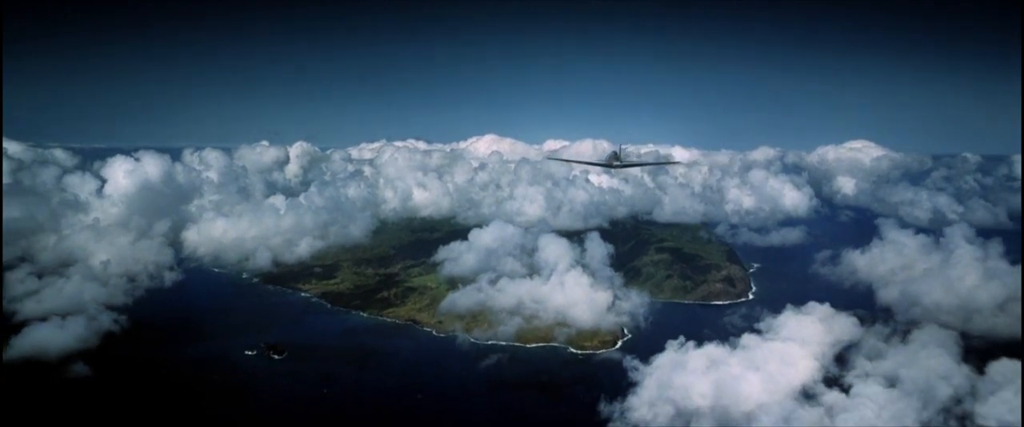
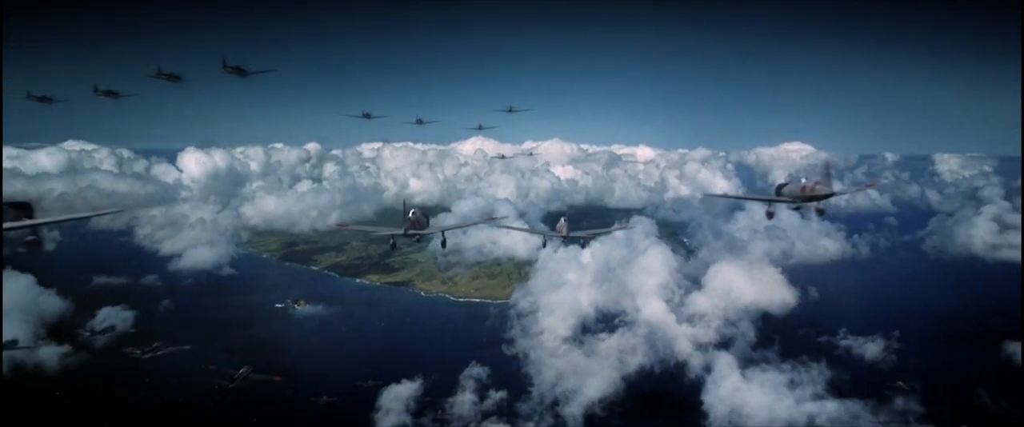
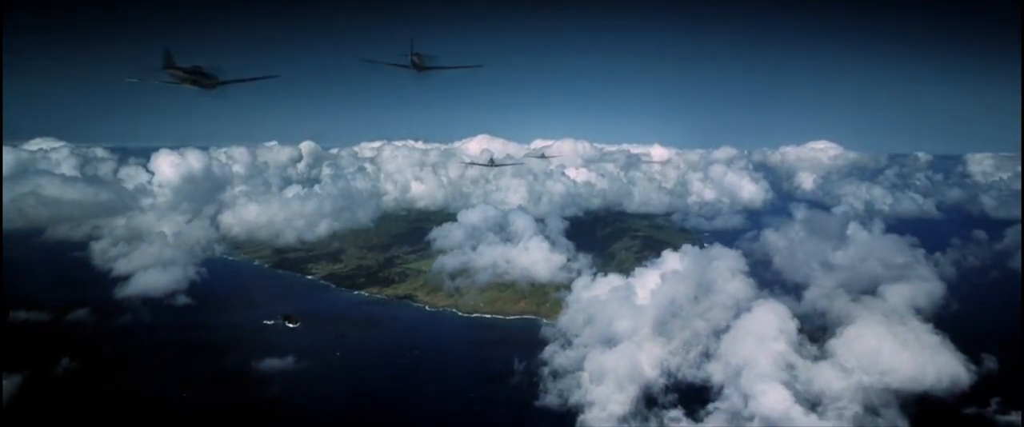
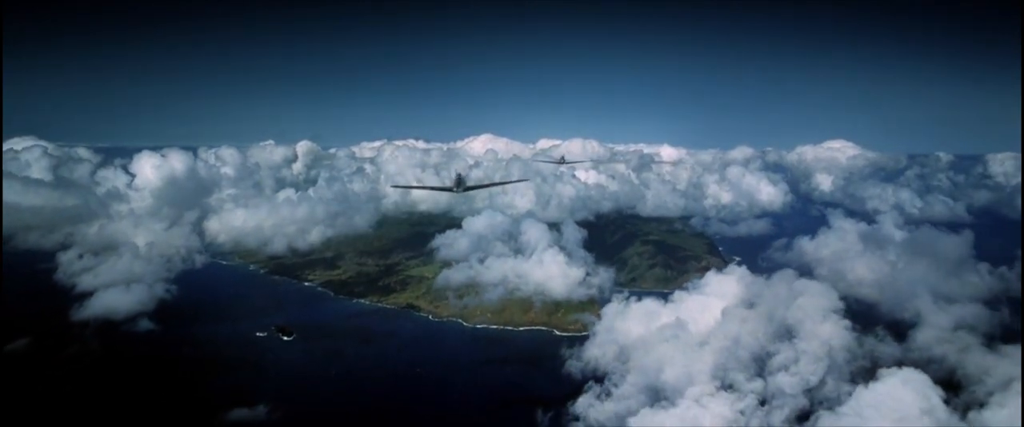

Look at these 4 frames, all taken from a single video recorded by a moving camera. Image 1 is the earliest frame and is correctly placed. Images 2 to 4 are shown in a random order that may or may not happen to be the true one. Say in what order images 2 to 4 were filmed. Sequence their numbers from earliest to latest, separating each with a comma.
4, 3, 2
